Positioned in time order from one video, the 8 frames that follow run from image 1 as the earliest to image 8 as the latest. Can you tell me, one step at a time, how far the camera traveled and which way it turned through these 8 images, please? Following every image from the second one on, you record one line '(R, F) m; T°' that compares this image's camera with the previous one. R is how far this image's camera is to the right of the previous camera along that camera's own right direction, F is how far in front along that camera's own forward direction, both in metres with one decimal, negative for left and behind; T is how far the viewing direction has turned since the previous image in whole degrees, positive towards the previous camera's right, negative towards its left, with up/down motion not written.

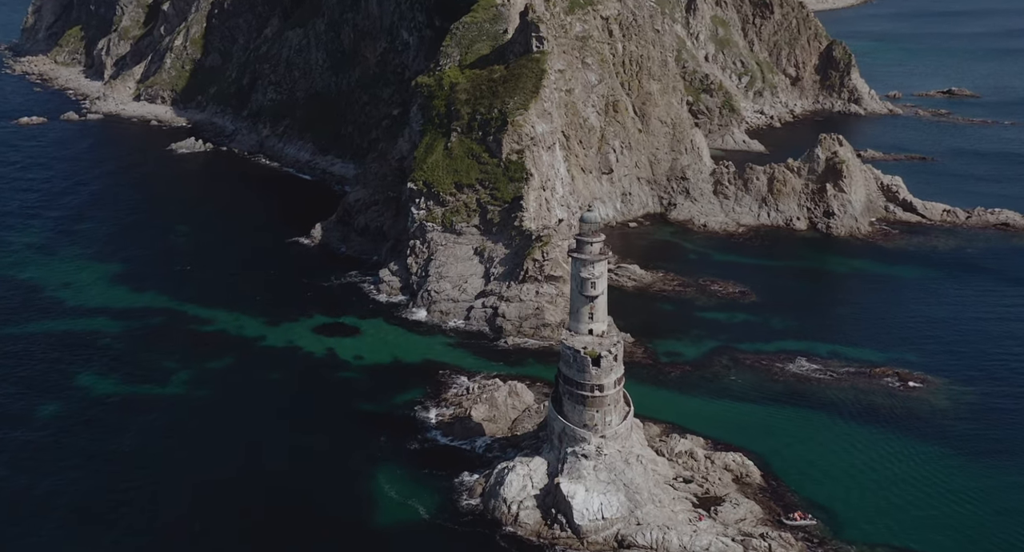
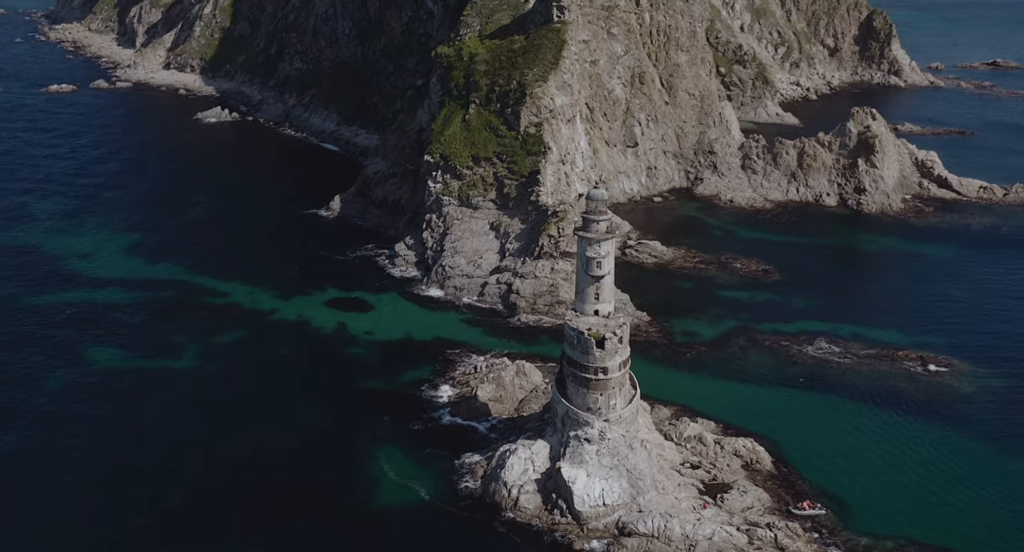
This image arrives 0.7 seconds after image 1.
(+1.3, +1.2) m; -2°
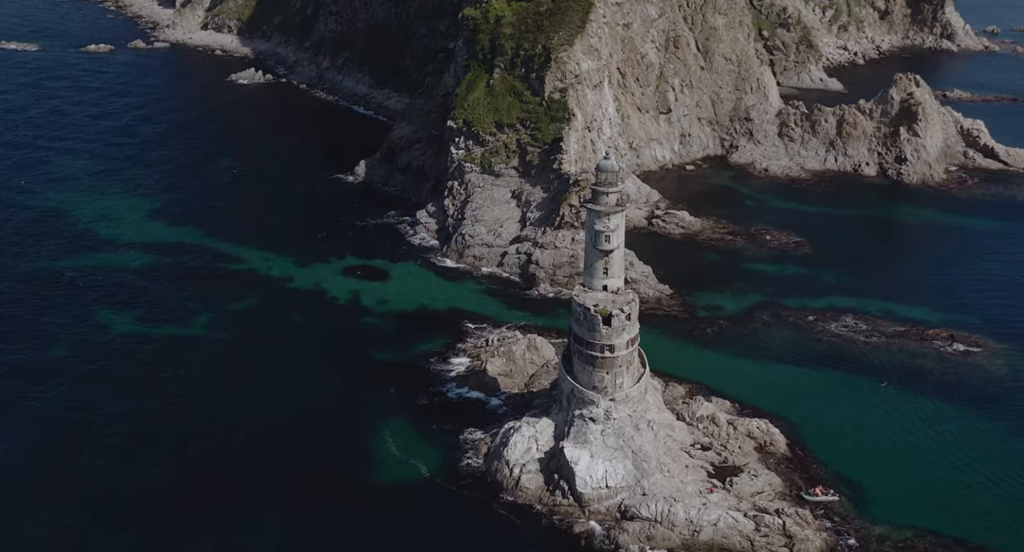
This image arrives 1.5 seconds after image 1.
(+1.5, +1.4) m; -2°
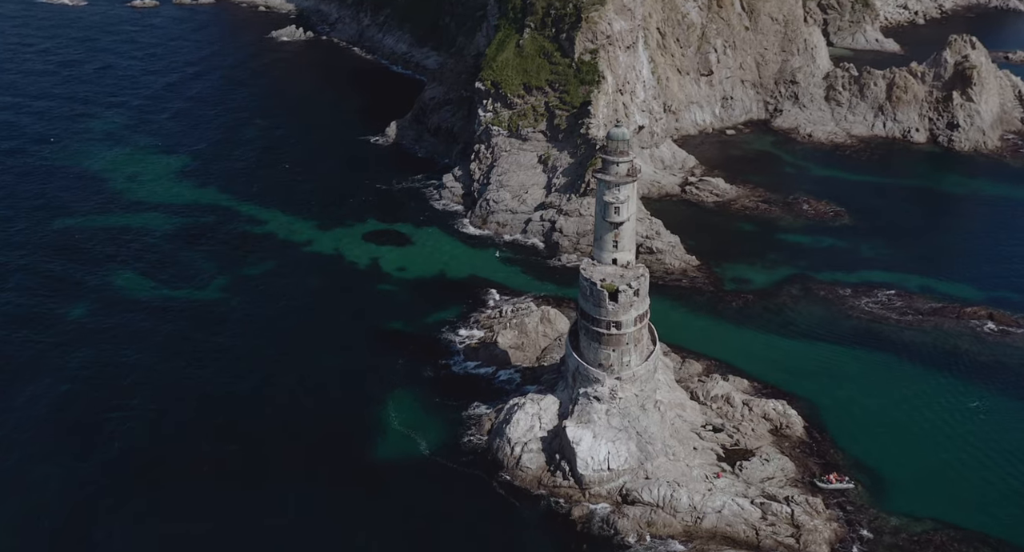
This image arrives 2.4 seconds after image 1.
(+1.8, +1.5) m; -3°
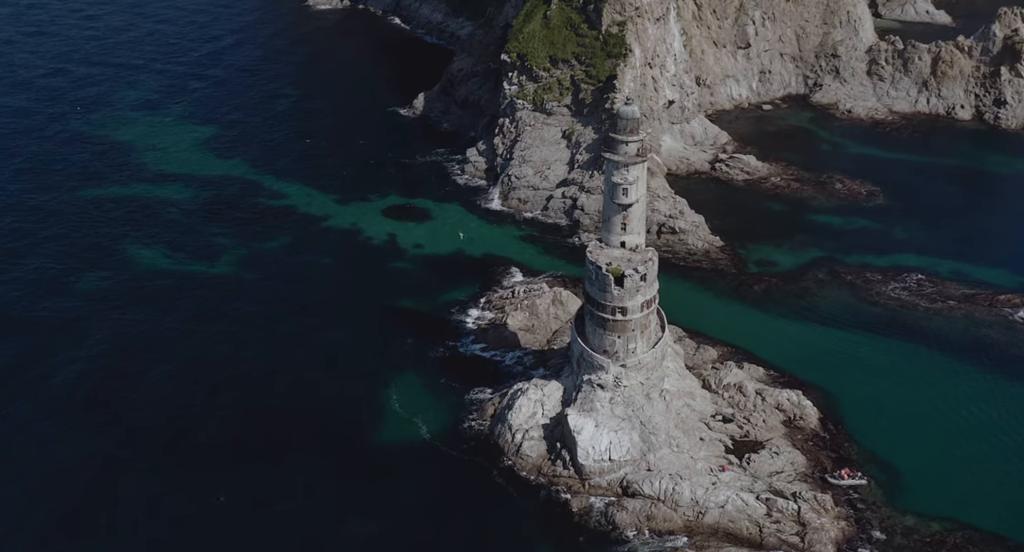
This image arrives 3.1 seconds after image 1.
(+1.5, +1.1) m; -2°
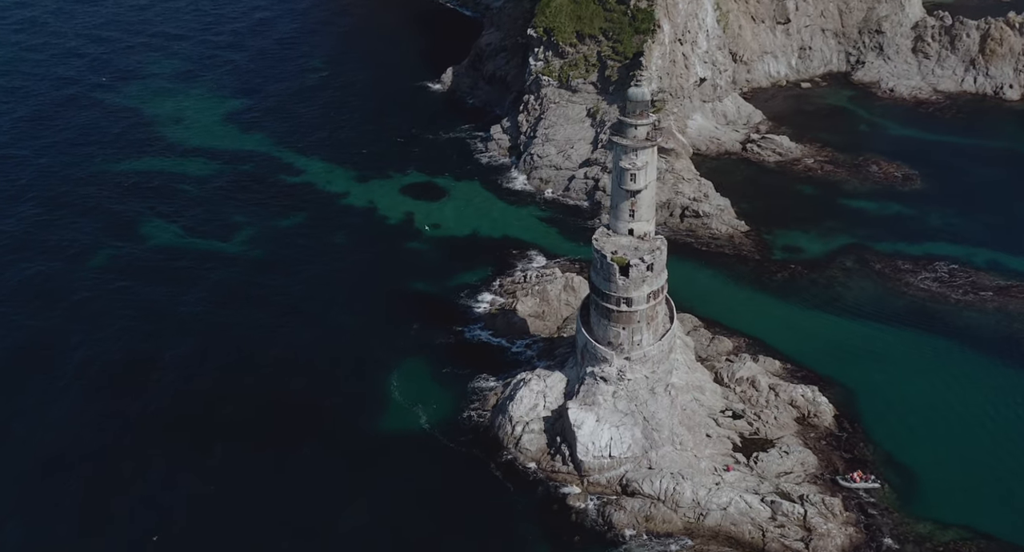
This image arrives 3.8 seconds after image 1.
(+1.5, +1.2) m; -2°
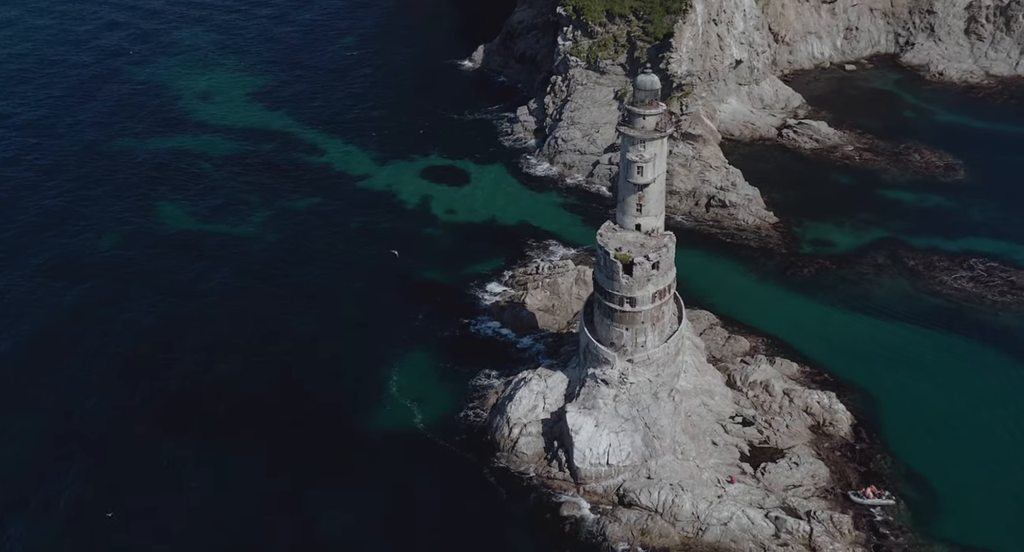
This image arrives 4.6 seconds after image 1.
(+1.7, +1.5) m; -3°
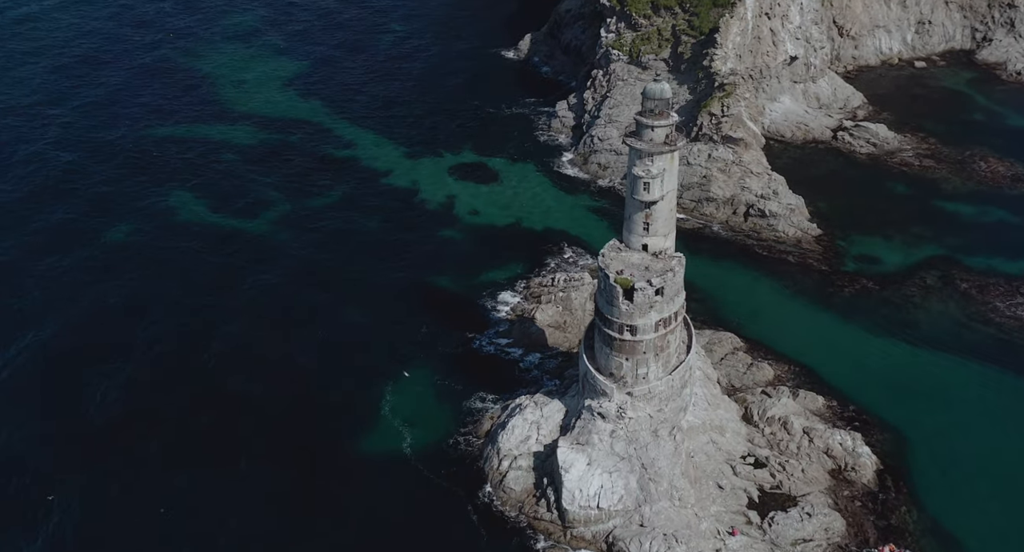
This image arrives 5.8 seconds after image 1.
(+2.6, +2.5) m; -4°
